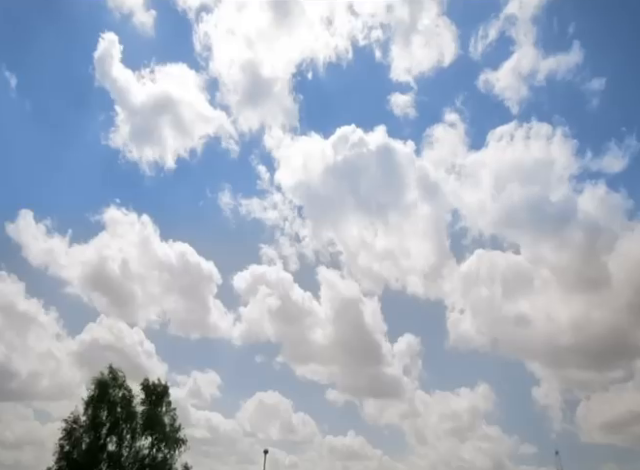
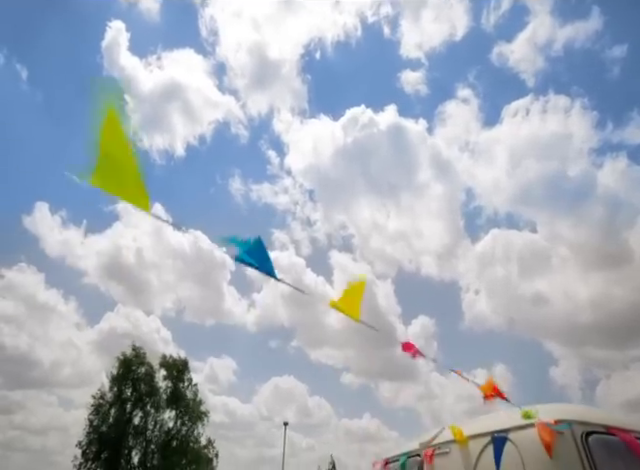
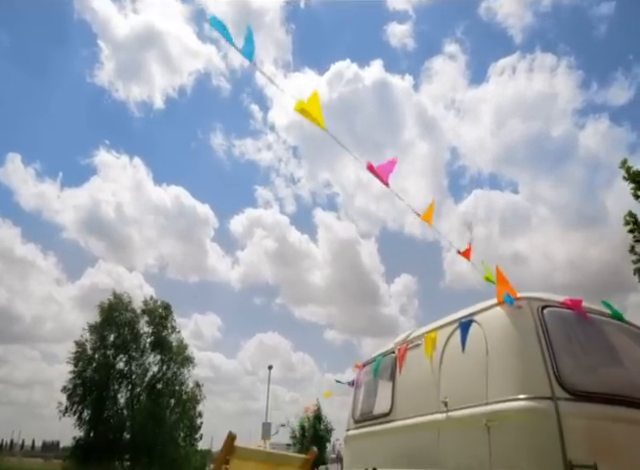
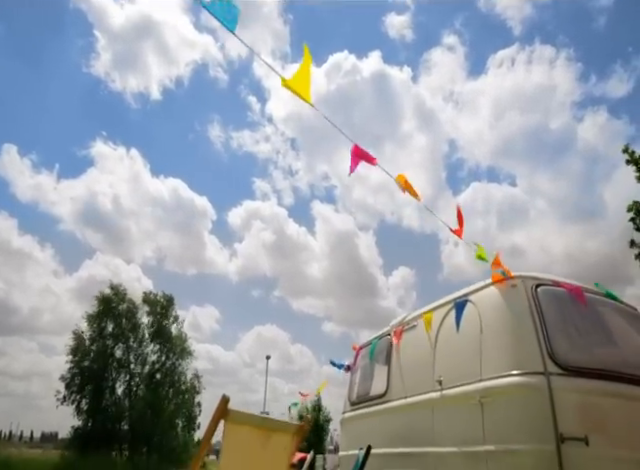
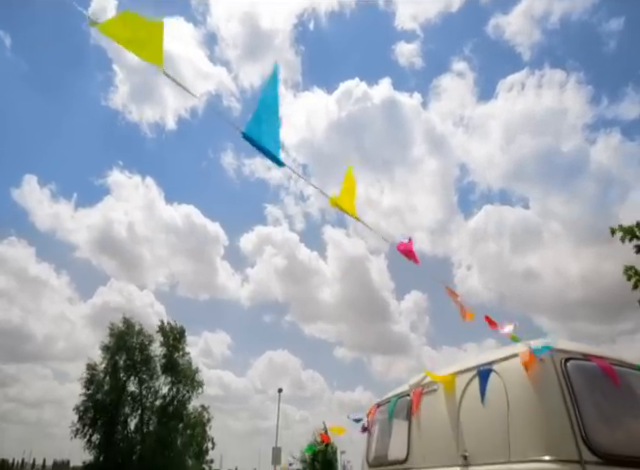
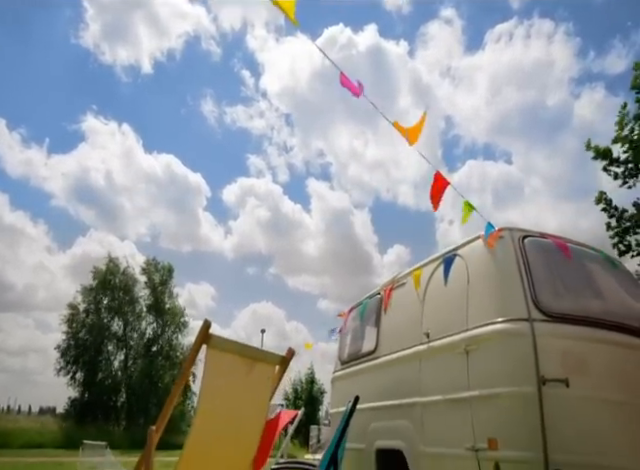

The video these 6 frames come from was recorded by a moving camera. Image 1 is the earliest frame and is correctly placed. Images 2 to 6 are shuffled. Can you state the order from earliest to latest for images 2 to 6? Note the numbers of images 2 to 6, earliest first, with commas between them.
2, 5, 3, 4, 6
